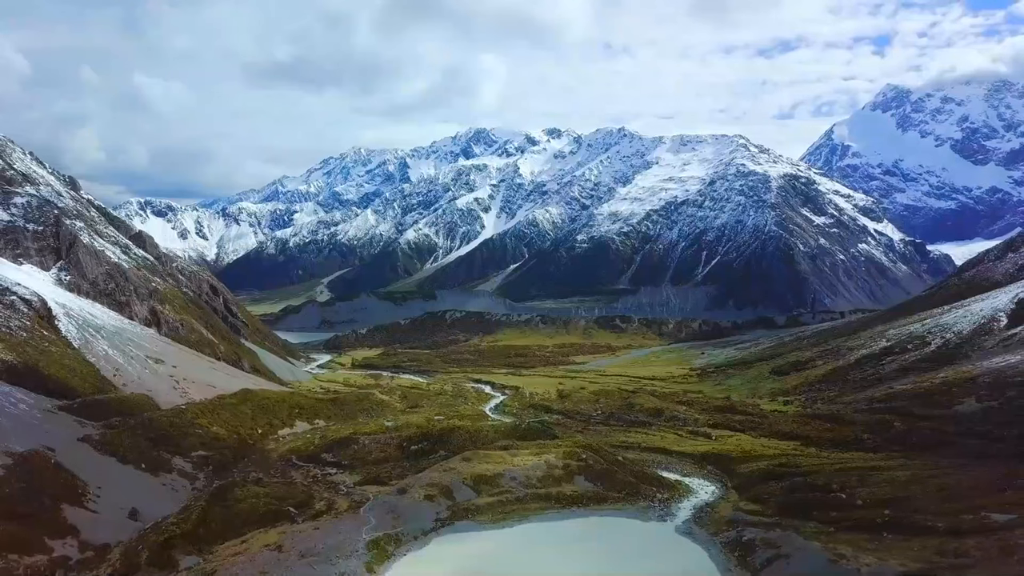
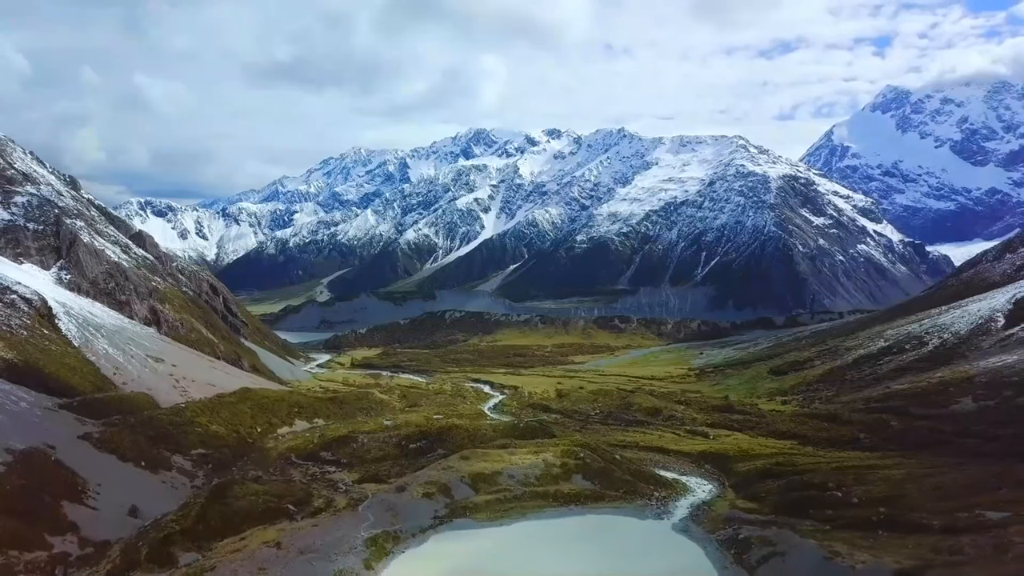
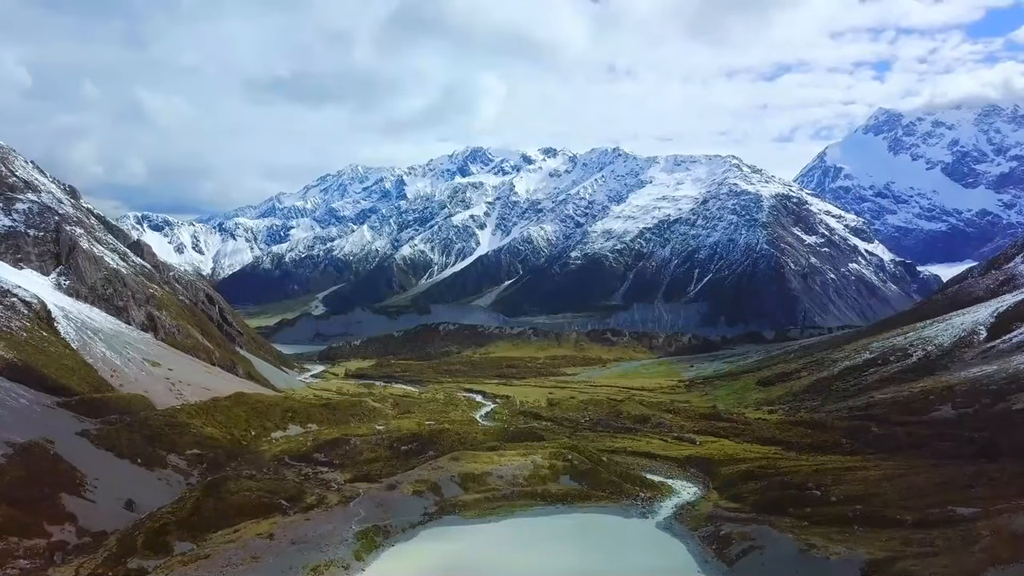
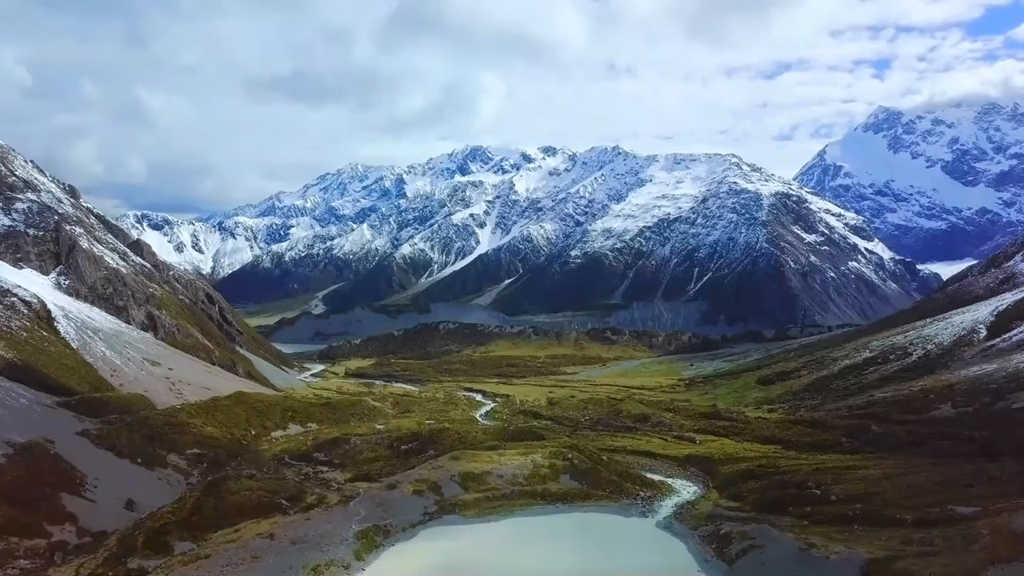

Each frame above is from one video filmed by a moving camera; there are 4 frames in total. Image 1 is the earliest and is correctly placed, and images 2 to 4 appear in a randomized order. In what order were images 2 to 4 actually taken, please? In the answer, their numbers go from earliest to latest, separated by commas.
2, 4, 3
